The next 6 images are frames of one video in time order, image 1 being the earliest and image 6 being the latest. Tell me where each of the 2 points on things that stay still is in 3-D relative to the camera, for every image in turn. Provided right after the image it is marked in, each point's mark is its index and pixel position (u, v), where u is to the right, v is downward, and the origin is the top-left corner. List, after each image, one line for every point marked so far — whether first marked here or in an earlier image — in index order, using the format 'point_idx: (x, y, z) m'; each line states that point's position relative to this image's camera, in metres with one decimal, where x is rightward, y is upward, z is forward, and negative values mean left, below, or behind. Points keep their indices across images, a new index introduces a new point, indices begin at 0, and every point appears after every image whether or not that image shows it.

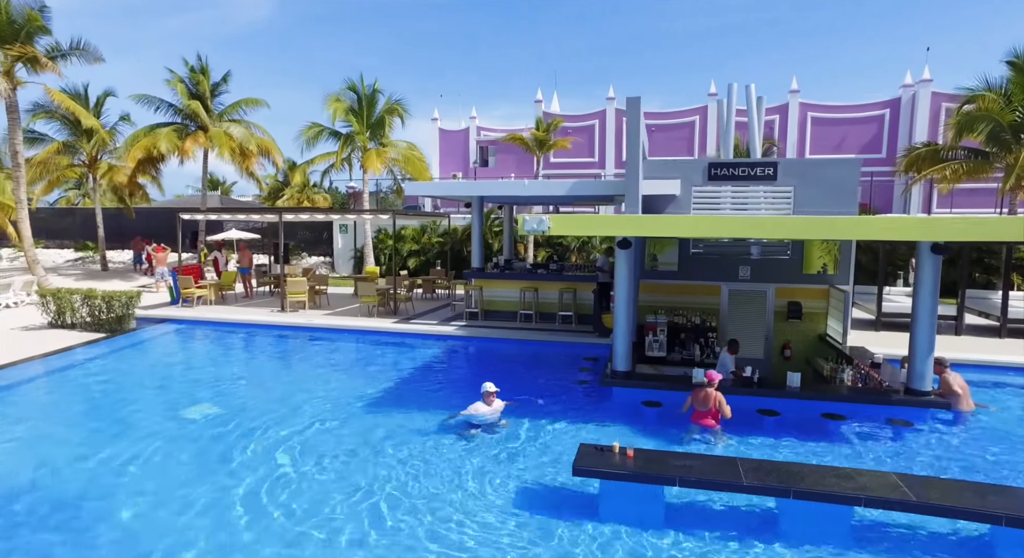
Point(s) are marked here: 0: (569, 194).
0: (+1.3, +1.9, +11.7) m
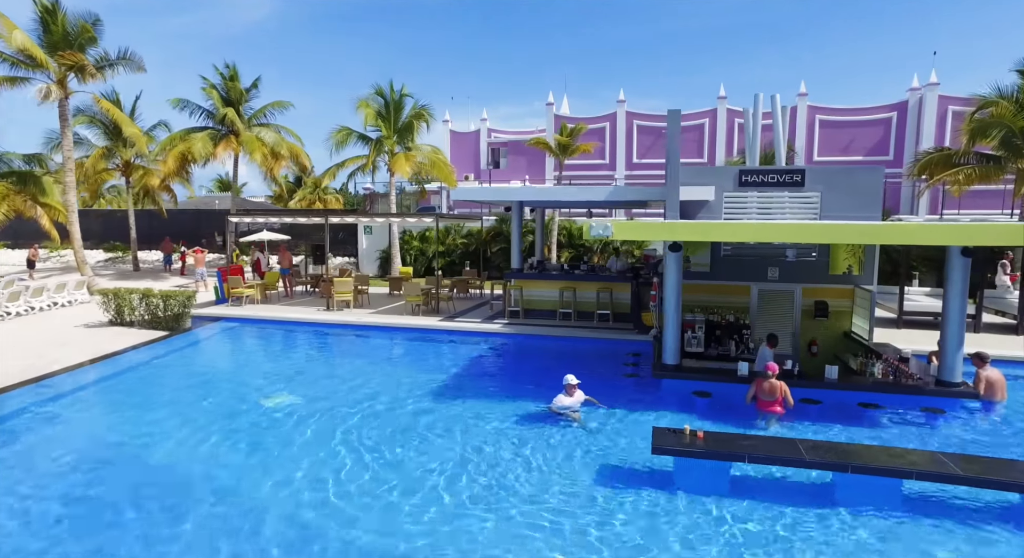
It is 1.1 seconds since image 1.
0: (+2.2, +1.8, +12.4) m
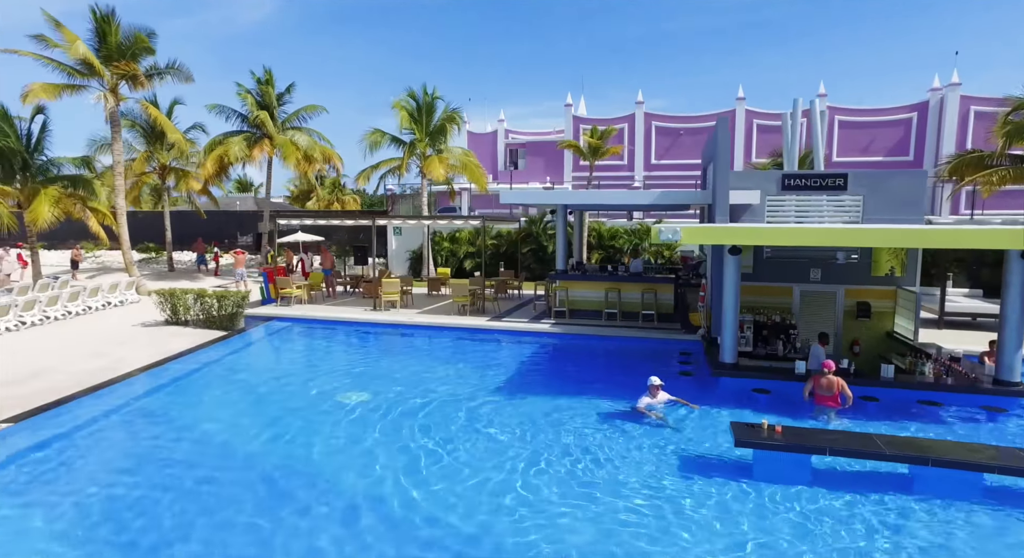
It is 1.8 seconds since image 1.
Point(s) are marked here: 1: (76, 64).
0: (+3.4, +1.8, +12.7) m
1: (-14.0, +6.9, +17.5) m
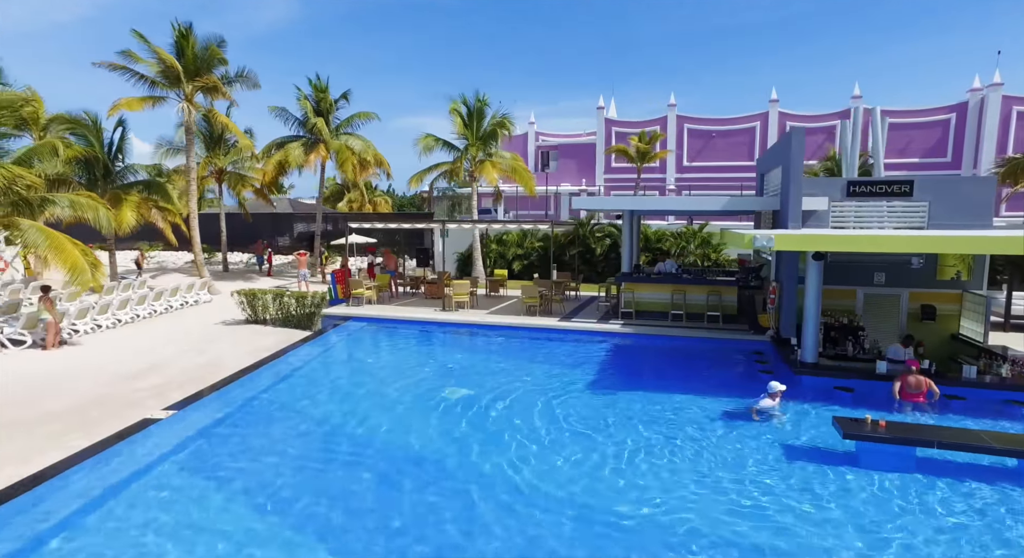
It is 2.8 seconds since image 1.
0: (+5.1, +1.7, +13.2) m
1: (-12.0, +6.9, +18.5) m
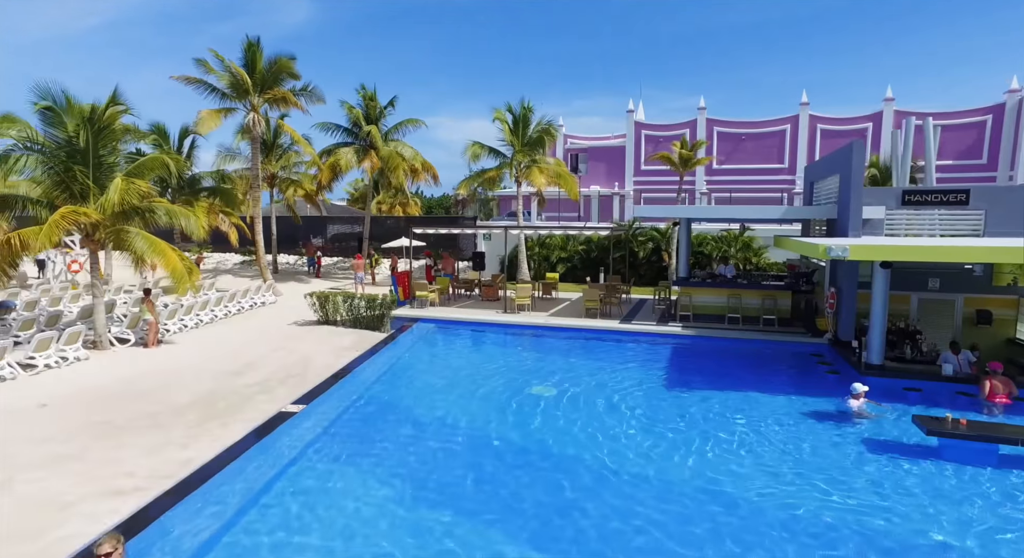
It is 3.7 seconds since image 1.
0: (+6.8, +1.6, +13.7) m
1: (-10.2, +6.8, +19.6) m
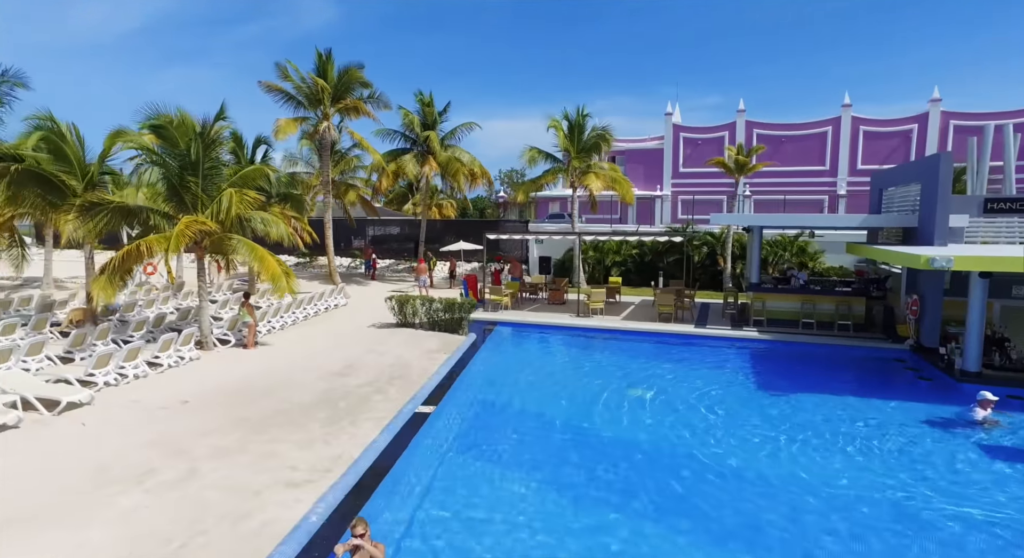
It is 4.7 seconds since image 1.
0: (+9.0, +1.5, +13.9) m
1: (-7.8, +6.7, +20.3) m
